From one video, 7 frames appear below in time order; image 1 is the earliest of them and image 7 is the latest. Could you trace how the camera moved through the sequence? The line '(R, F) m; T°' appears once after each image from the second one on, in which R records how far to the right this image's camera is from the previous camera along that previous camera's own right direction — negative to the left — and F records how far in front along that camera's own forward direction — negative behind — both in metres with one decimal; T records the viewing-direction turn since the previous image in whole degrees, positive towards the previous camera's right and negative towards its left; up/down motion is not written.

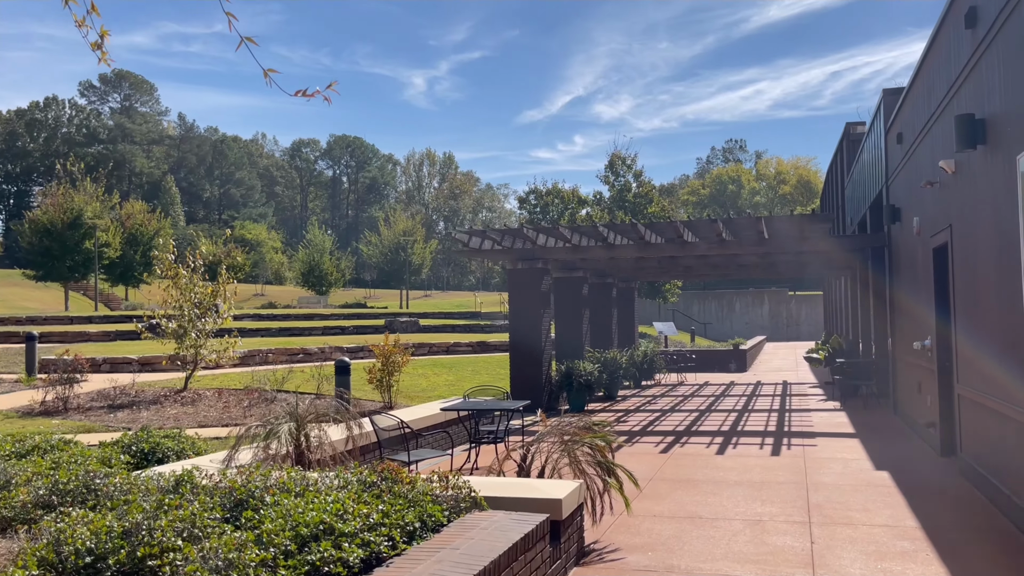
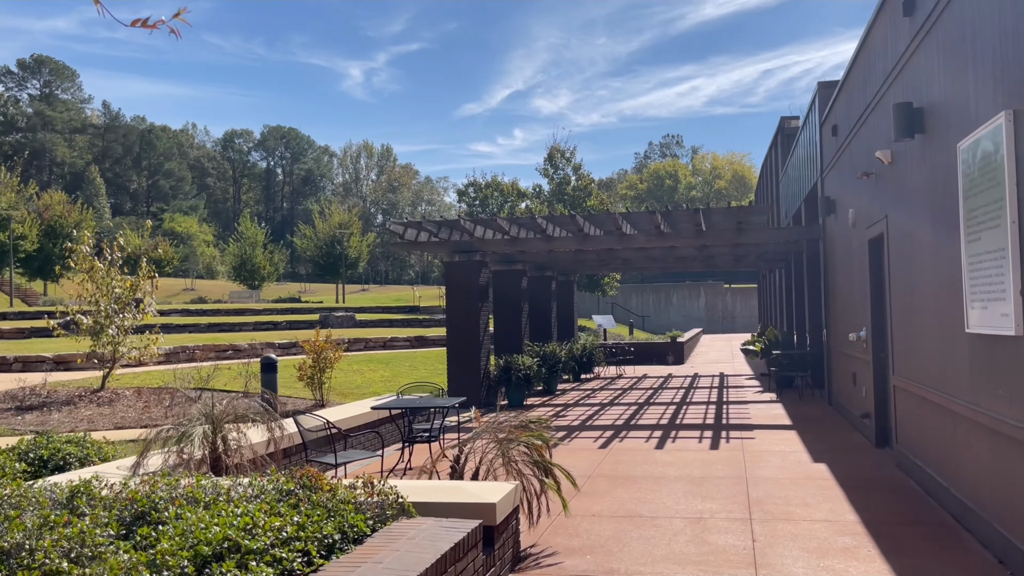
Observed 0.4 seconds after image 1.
(+0.1, +0.3) m; +4°
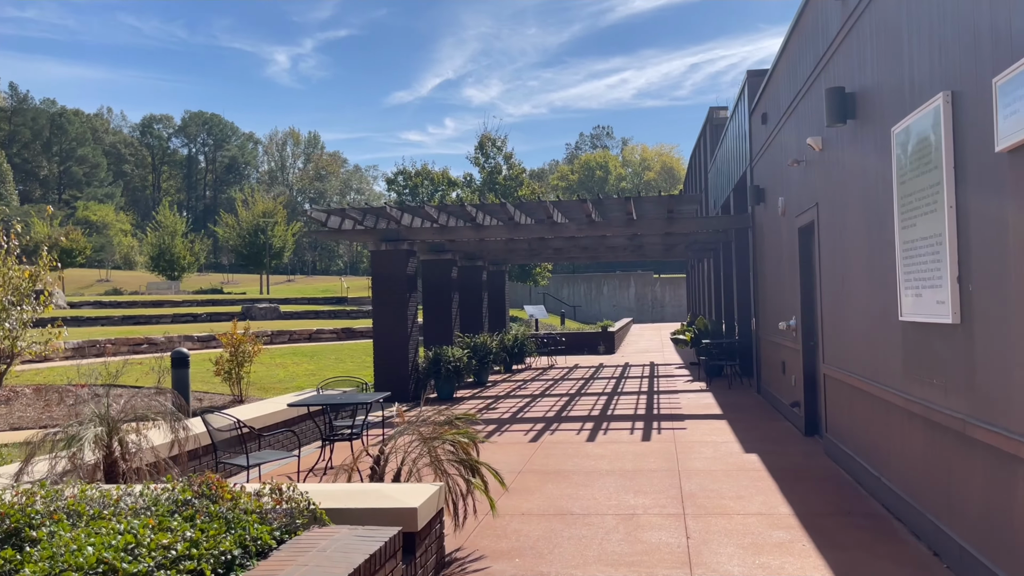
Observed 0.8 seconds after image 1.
(0.0, +0.3) m; +5°
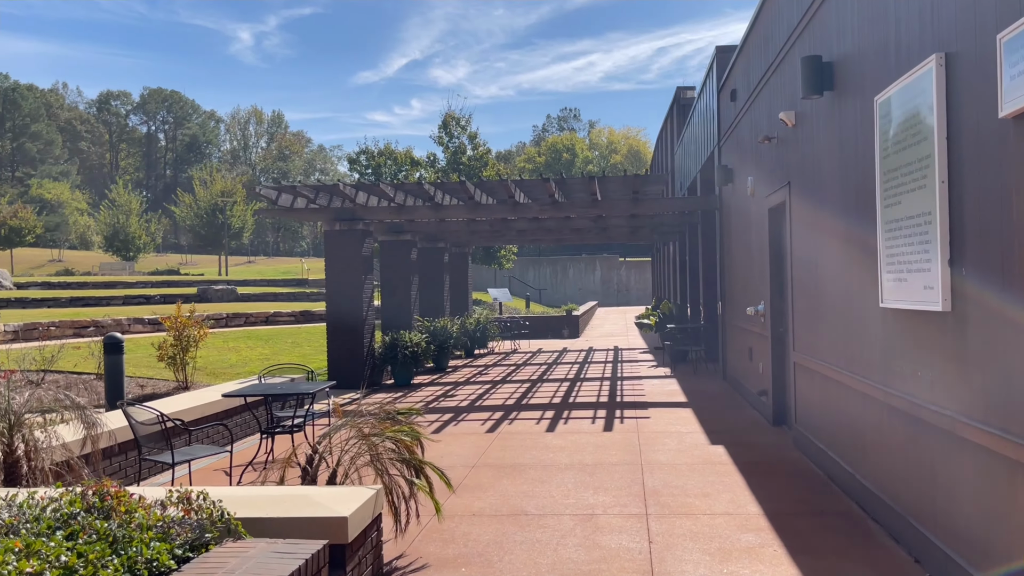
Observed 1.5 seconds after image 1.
(+0.1, +0.4) m; +2°
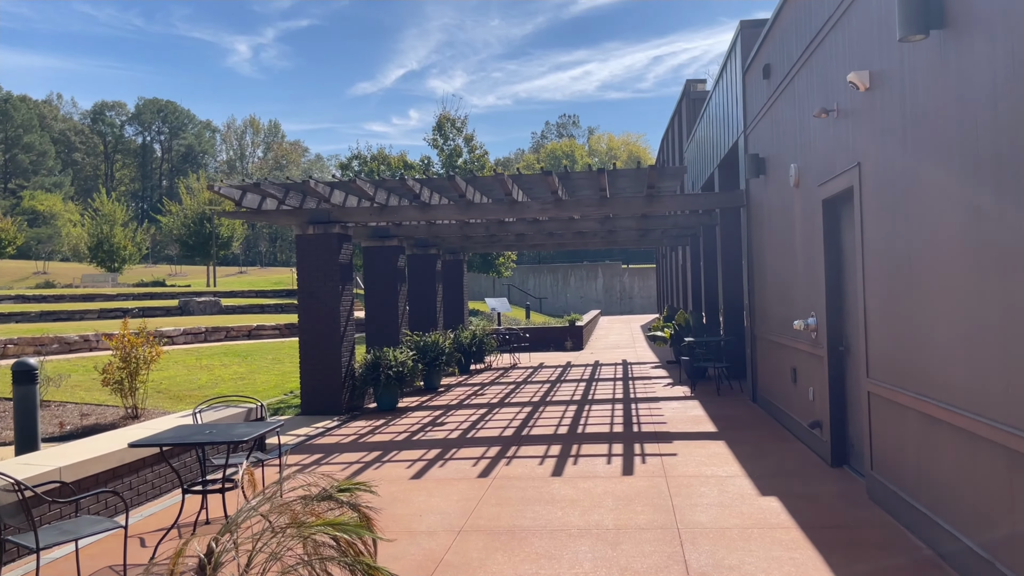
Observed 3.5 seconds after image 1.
(0.0, +1.4) m; 0°
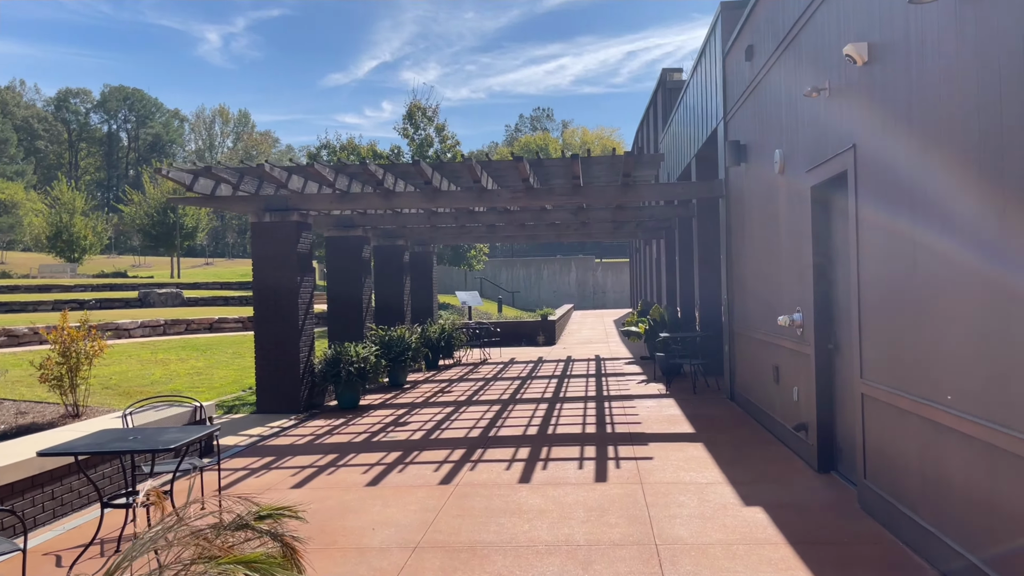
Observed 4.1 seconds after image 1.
(+0.1, +0.5) m; +2°
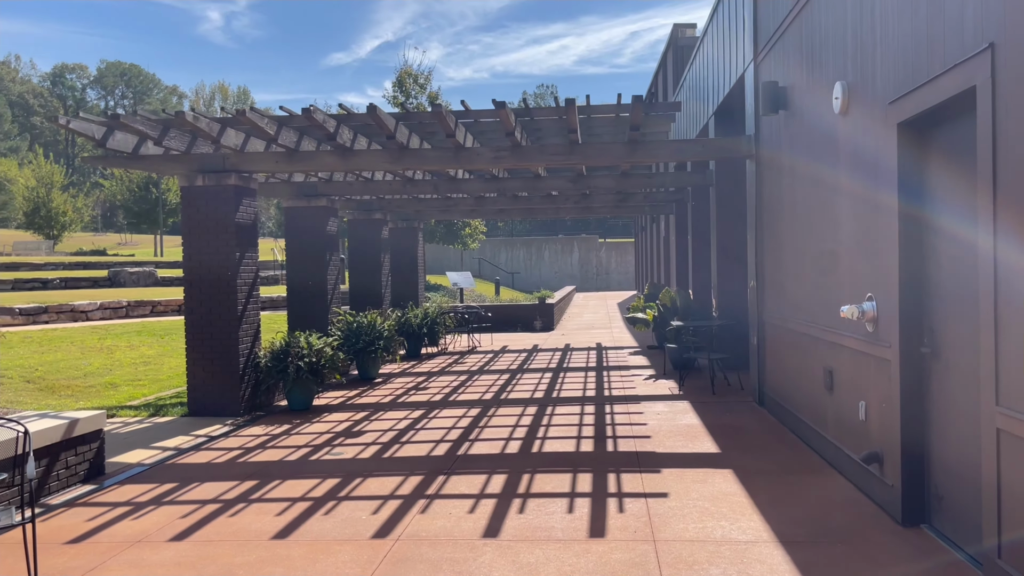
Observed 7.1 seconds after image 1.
(+0.2, +1.6) m; 0°
